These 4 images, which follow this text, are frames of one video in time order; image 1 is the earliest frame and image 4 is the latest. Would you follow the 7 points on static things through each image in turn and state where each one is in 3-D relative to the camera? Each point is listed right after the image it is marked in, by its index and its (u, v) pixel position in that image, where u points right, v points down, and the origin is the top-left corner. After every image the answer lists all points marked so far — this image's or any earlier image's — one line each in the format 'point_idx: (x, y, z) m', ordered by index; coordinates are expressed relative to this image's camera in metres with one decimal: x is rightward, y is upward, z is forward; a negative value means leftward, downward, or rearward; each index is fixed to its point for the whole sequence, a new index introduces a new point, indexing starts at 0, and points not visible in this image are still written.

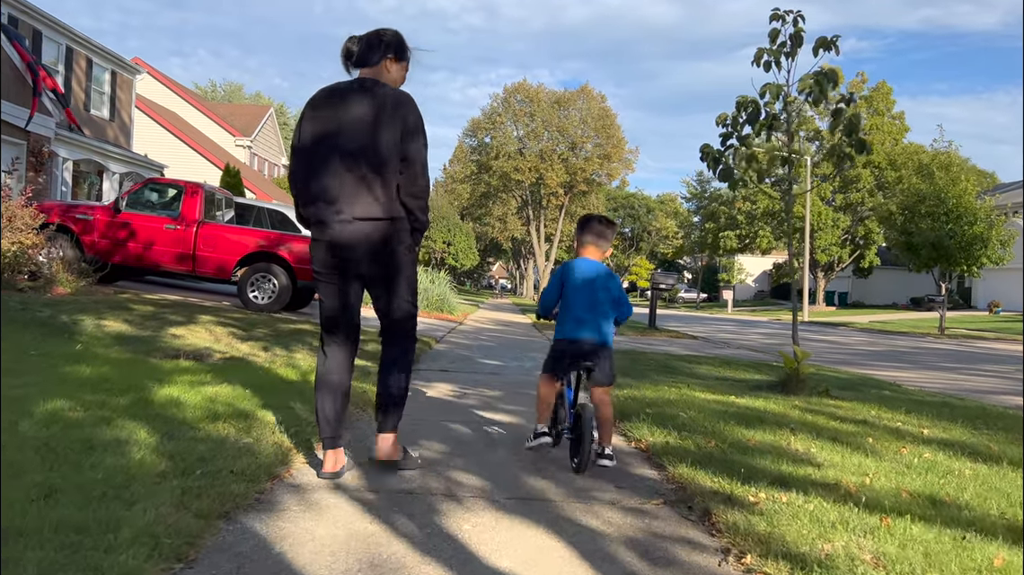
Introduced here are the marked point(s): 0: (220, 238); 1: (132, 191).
0: (-4.2, +0.7, +11.9) m
1: (-5.5, +1.4, +11.9) m
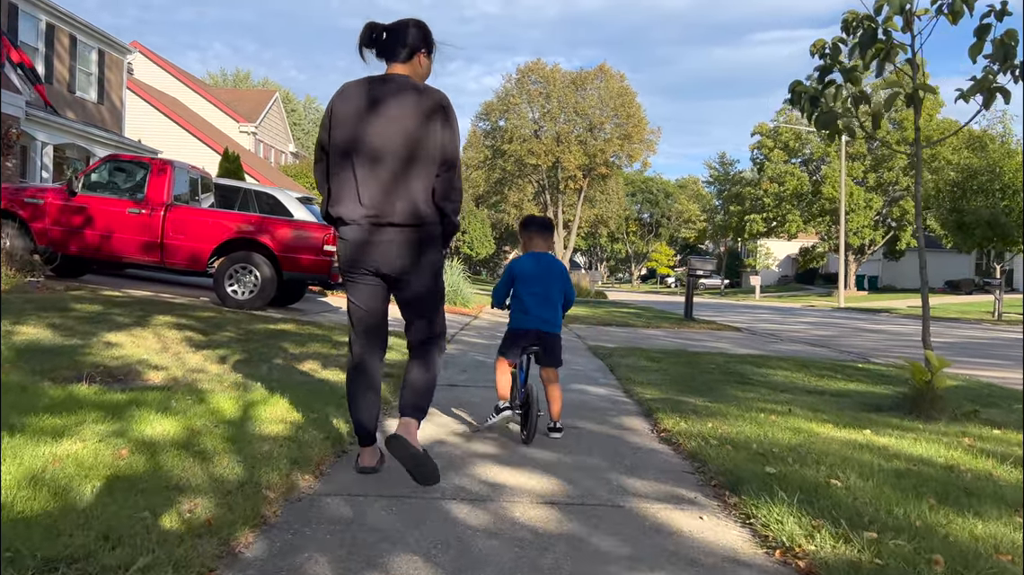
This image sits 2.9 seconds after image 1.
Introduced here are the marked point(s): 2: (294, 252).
0: (-4.0, +0.8, +10.2) m
1: (-5.3, +1.4, +10.2) m
2: (-2.7, +0.4, +10.3) m
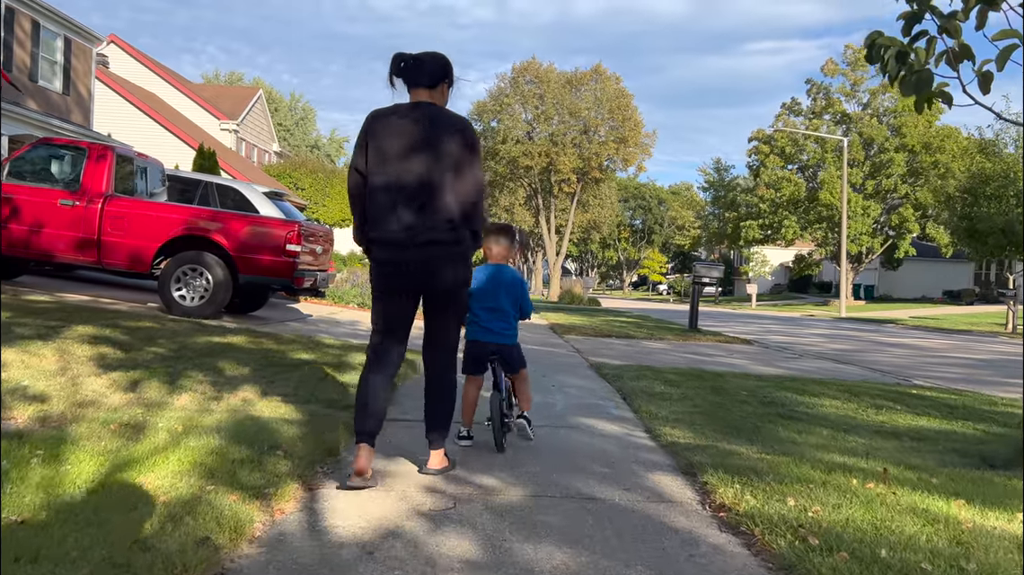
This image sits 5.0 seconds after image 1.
0: (-4.1, +0.8, +8.8) m
1: (-5.3, +1.4, +8.8) m
2: (-2.8, +0.4, +8.9) m
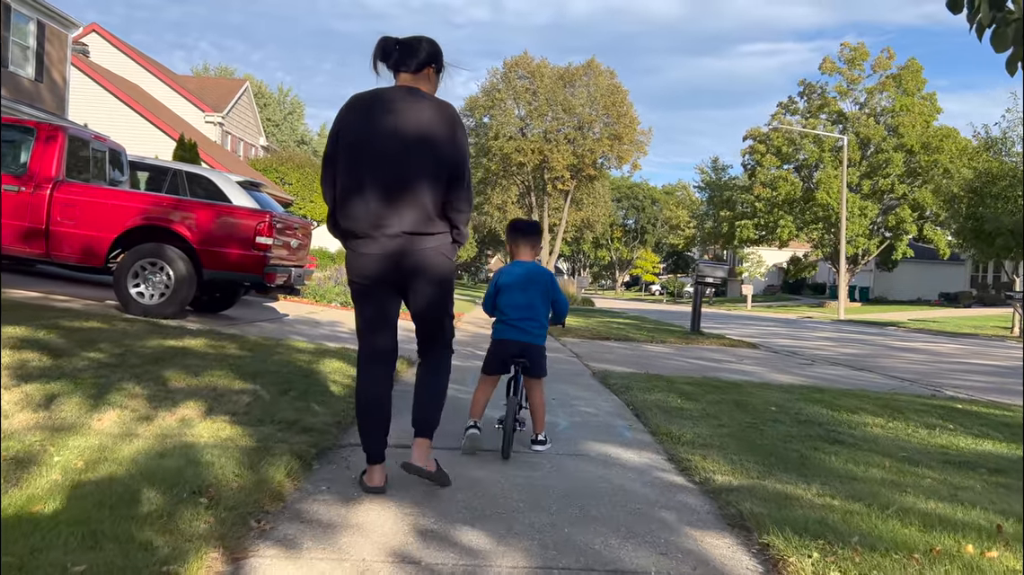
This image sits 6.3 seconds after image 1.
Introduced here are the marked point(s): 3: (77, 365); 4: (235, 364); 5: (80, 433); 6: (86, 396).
0: (-4.1, +0.8, +8.0) m
1: (-5.4, +1.5, +7.9) m
2: (-2.9, +0.4, +8.1) m
3: (-2.6, -0.5, +4.9) m
4: (-1.9, -0.5, +5.7) m
5: (-1.8, -0.6, +3.4) m
6: (-2.1, -0.6, +4.1) m
